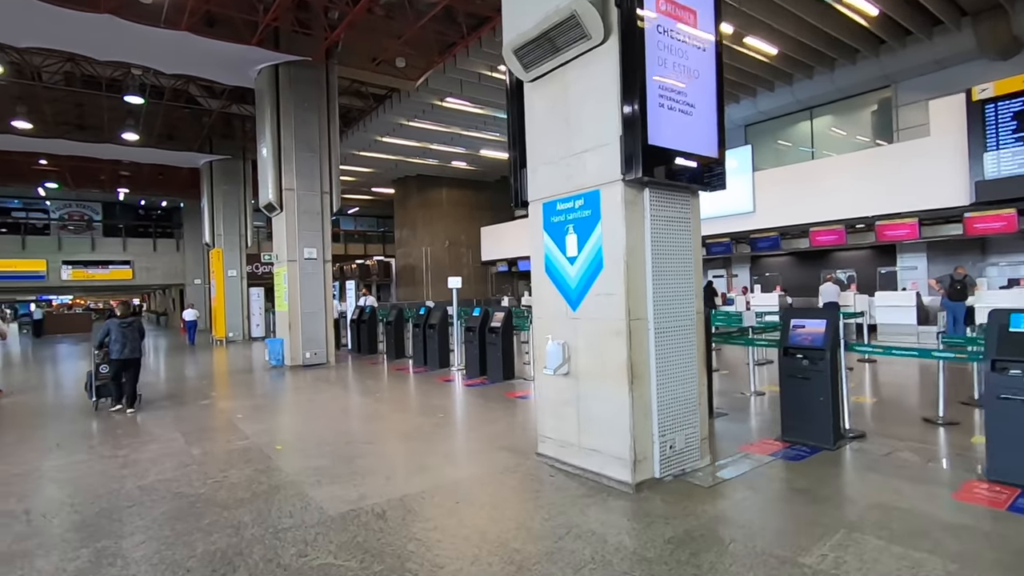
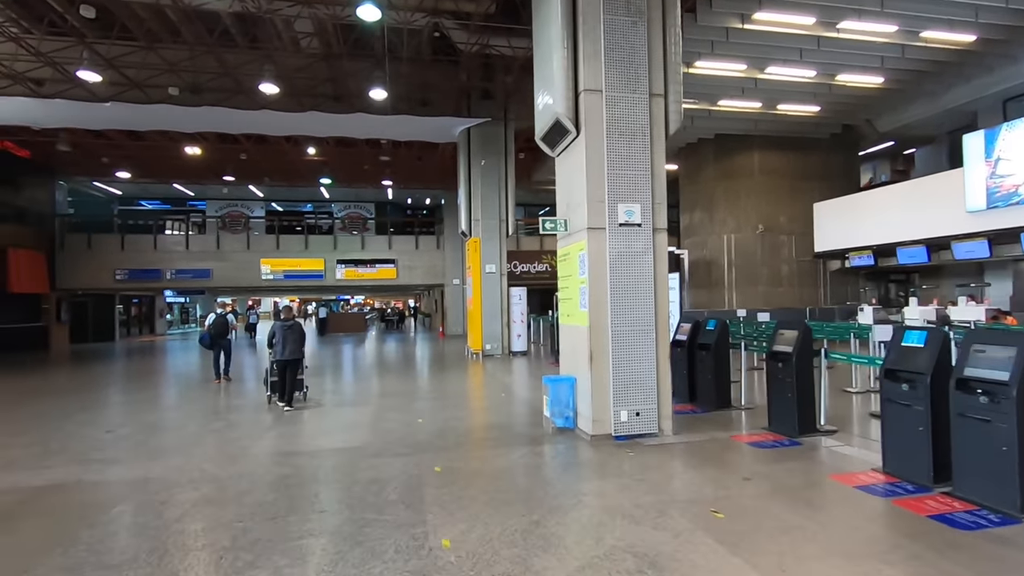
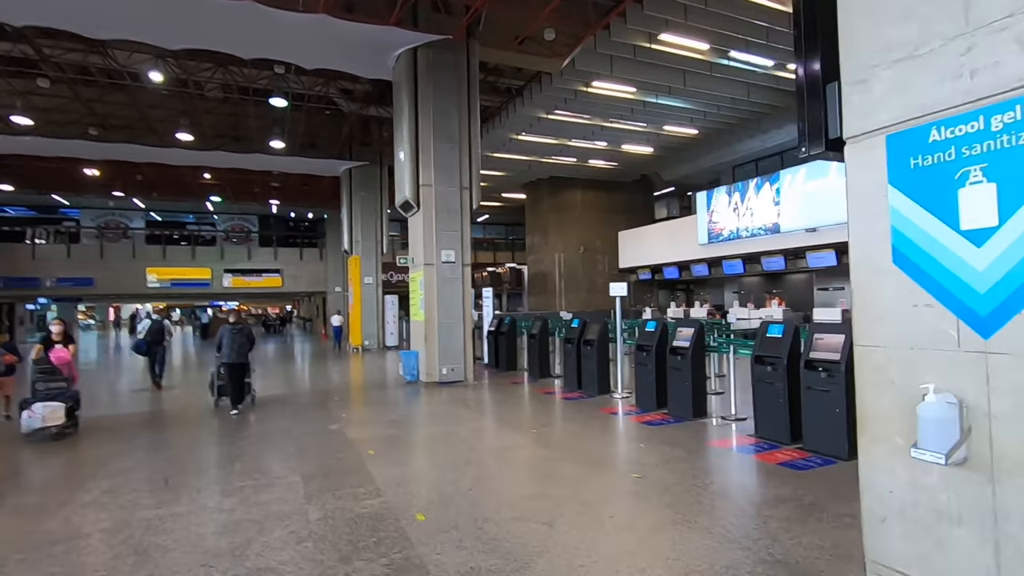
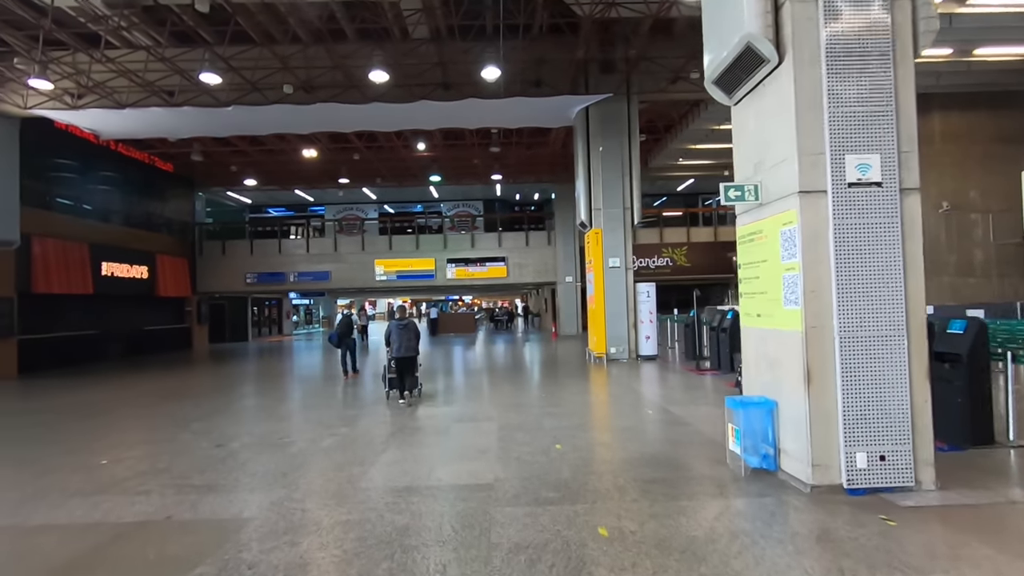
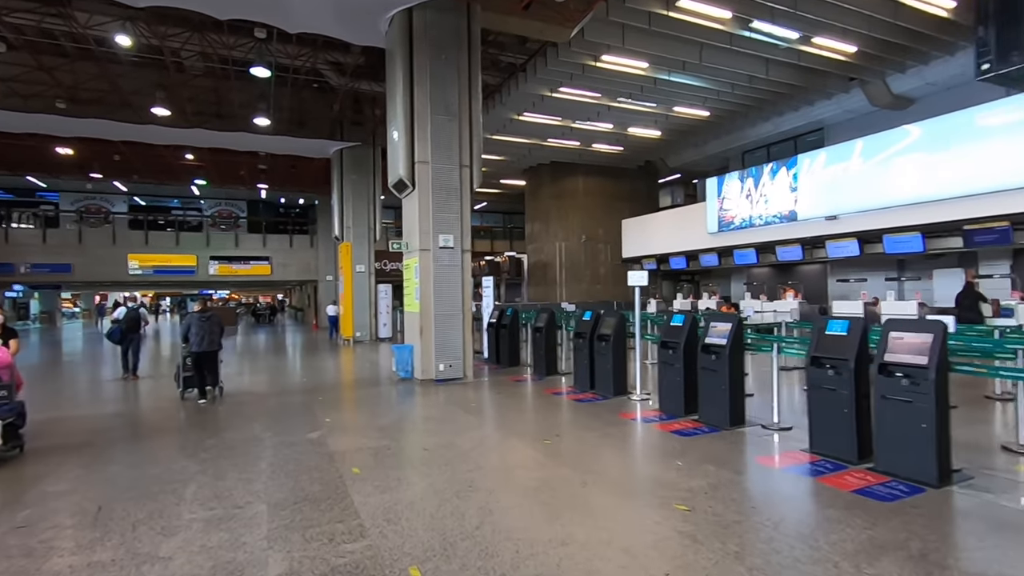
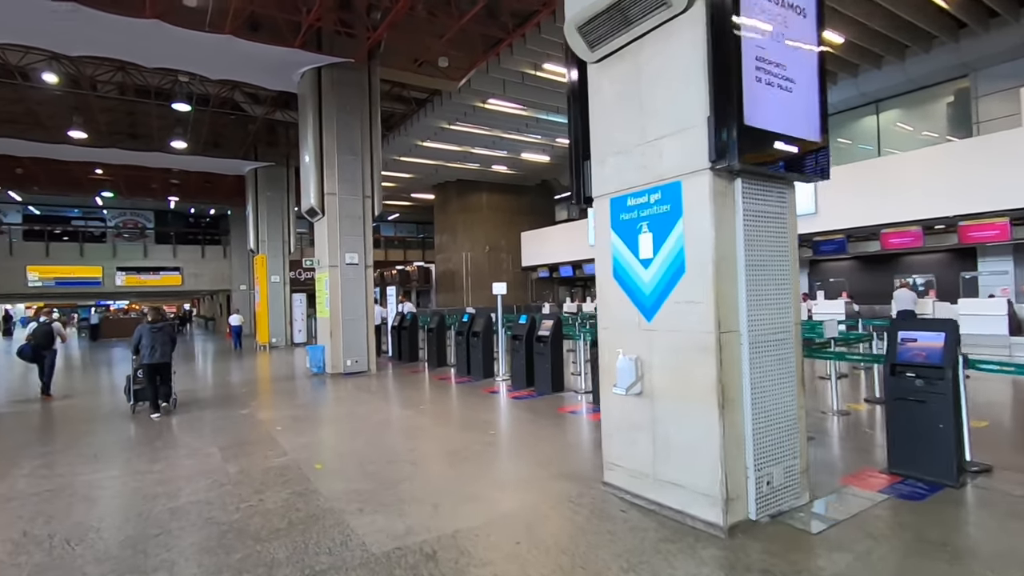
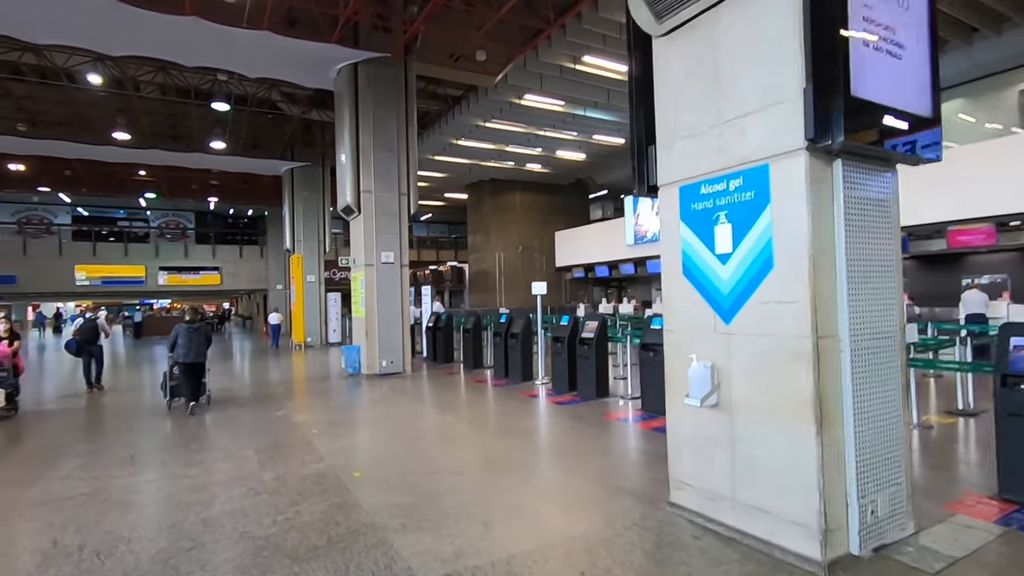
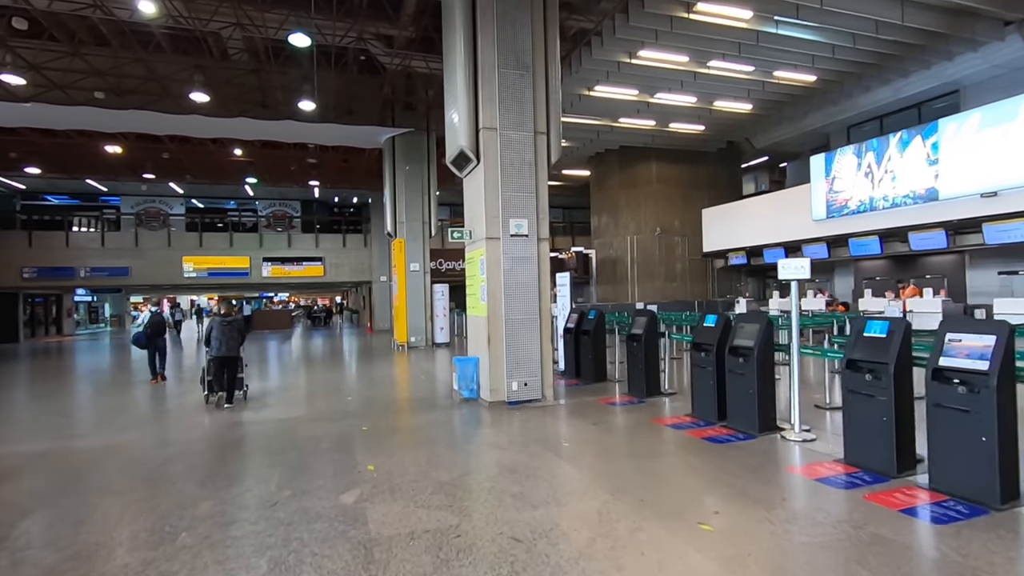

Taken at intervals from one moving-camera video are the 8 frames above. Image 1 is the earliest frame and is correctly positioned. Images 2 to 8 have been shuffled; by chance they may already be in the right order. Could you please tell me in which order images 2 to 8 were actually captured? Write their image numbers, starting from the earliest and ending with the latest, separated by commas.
6, 7, 3, 5, 8, 2, 4
